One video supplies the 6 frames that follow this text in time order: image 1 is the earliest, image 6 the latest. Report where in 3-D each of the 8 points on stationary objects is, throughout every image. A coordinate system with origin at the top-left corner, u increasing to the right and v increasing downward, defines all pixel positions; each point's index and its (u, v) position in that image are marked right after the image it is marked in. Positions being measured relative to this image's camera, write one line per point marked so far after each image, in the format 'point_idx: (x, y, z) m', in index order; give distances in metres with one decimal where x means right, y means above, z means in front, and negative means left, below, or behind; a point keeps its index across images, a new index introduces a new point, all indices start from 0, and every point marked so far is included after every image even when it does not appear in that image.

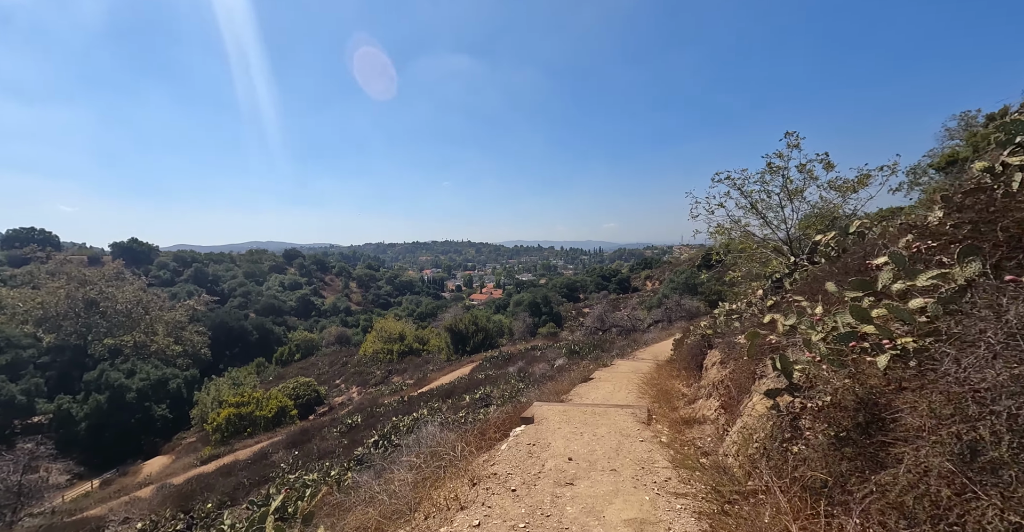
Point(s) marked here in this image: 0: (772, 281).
0: (+3.5, -0.2, +5.7) m
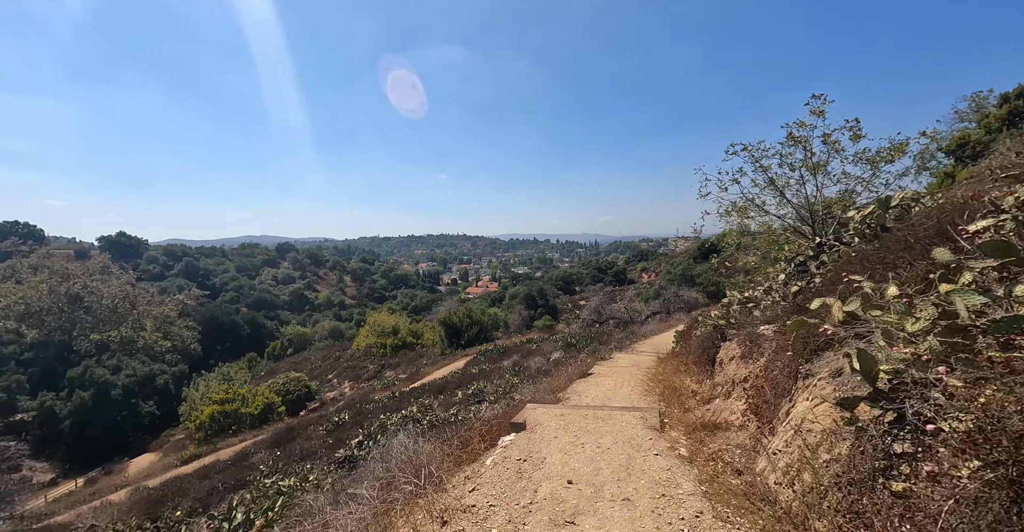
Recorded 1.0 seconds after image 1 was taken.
0: (+3.4, 0.0, +5.1) m
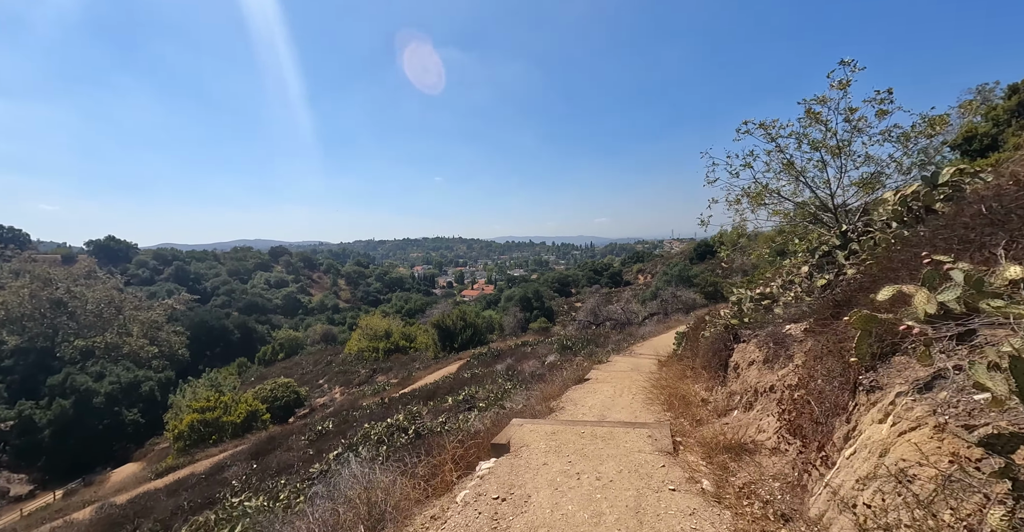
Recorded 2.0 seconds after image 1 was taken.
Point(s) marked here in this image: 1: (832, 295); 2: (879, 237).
0: (+3.2, +0.1, +4.5) m
1: (+2.6, -0.2, +3.4) m
2: (+3.2, +0.2, +3.7) m
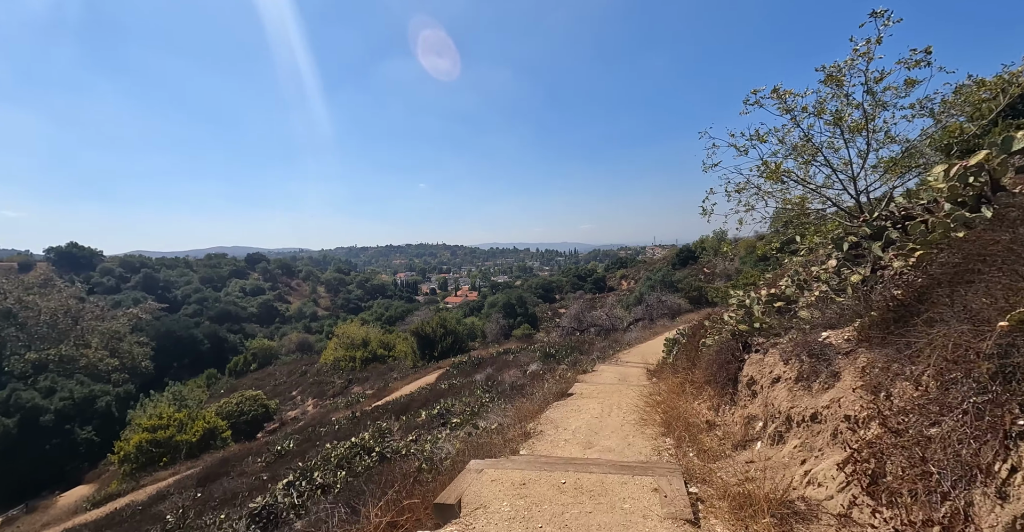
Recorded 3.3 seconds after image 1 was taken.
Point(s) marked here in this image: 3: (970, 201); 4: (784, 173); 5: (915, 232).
0: (+2.9, +0.2, +3.7) m
1: (+2.3, -0.2, +2.7) m
2: (+2.9, +0.3, +3.0) m
3: (+3.0, +0.5, +2.8) m
4: (+2.9, +1.0, +4.5) m
5: (+2.9, +0.2, +3.1) m
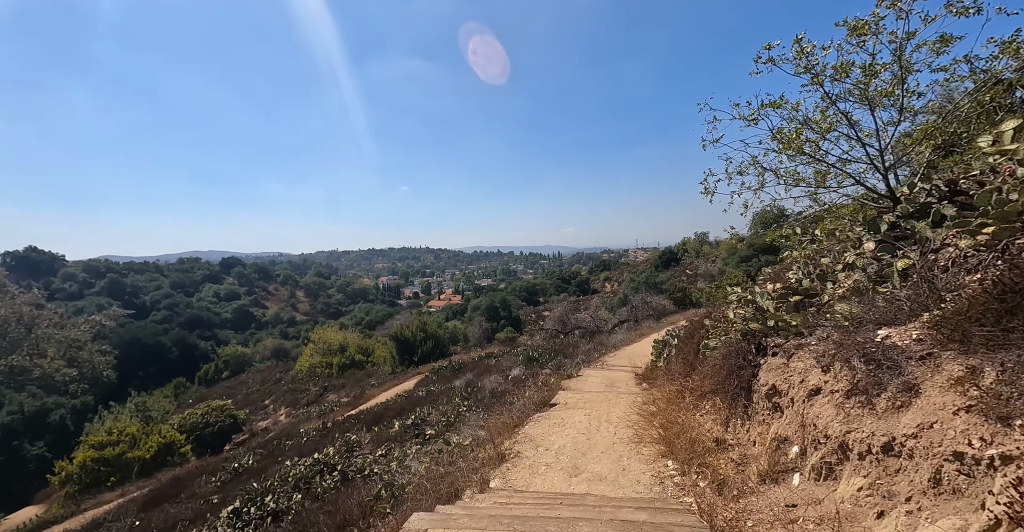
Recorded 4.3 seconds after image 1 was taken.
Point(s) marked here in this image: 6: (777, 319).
0: (+2.7, +0.3, +3.1) m
1: (+2.1, 0.0, +2.0) m
2: (+2.7, +0.4, +2.4) m
3: (+2.8, +0.6, +2.2) m
4: (+2.6, +1.1, +3.9) m
5: (+2.7, +0.4, +2.5) m
6: (+2.1, -0.4, +3.3) m
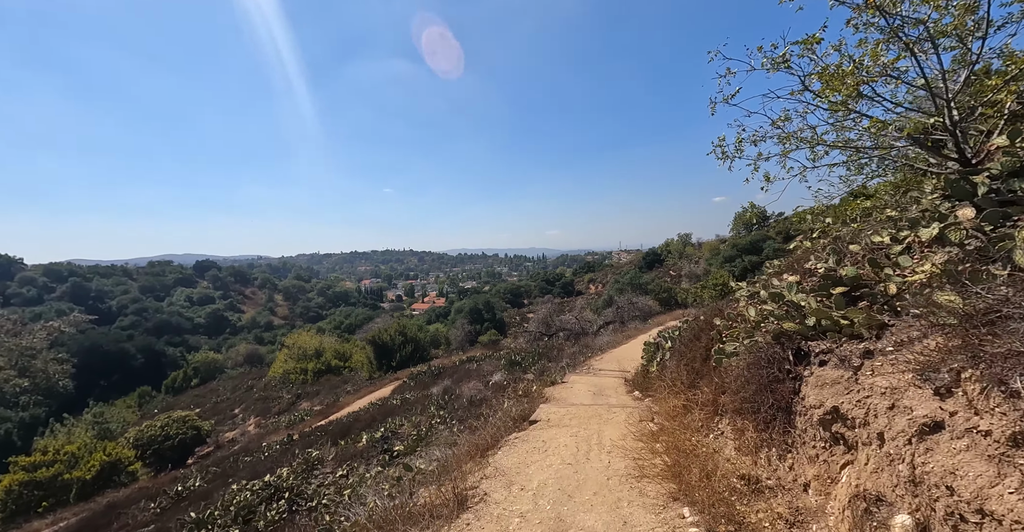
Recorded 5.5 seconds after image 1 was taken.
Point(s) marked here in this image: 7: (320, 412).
0: (+2.5, +0.4, +2.3) m
1: (+1.9, +0.1, +1.2) m
2: (+2.5, +0.6, +1.6) m
3: (+2.6, +0.7, +1.4) m
4: (+2.4, +1.2, +3.1) m
5: (+2.5, +0.5, +1.7) m
6: (+1.8, -0.3, +2.5) m
7: (-8.6, -6.6, +19.2) m
